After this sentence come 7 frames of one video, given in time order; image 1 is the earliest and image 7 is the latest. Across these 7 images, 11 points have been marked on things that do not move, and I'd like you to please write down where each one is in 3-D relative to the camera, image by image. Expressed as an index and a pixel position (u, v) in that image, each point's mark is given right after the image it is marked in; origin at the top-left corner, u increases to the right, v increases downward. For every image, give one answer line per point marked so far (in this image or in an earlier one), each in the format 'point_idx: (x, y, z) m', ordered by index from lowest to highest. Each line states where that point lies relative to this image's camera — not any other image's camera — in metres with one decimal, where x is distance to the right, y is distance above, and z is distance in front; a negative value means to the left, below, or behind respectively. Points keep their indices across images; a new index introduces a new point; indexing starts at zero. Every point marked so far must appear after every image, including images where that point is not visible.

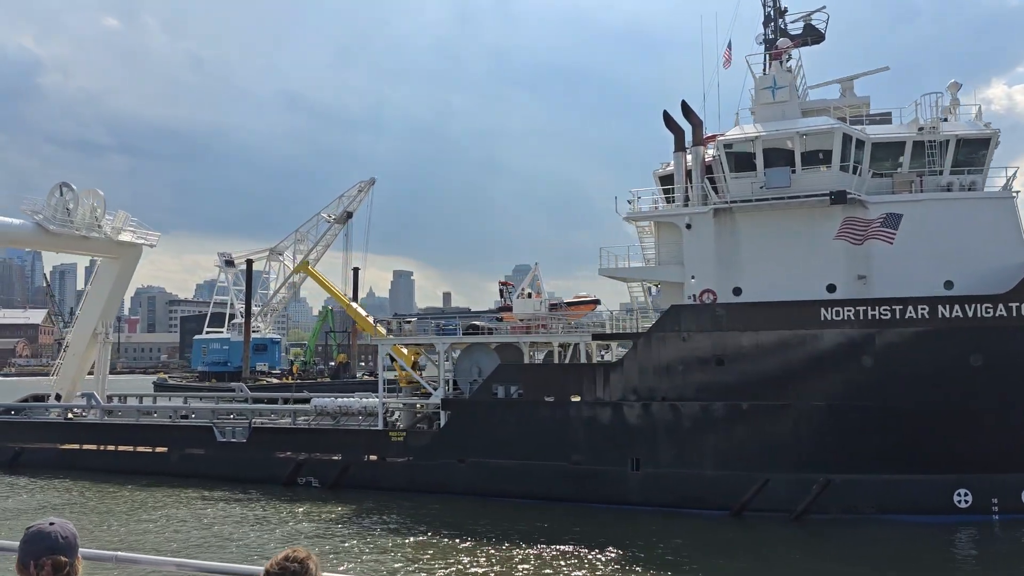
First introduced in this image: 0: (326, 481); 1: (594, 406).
0: (-3.4, -3.5, +15.3) m
1: (+1.3, -1.9, +13.4) m
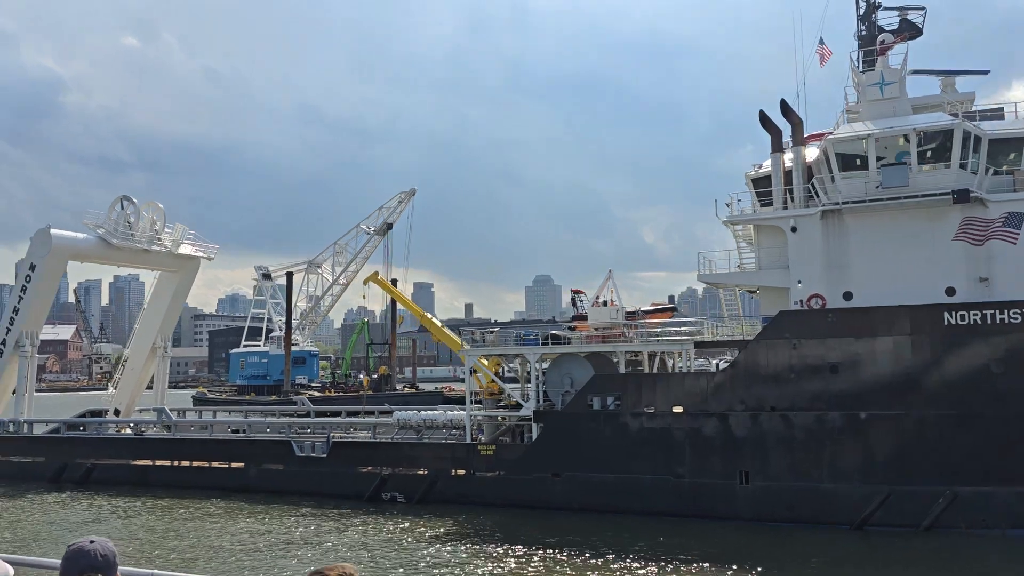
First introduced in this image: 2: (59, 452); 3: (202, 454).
0: (-1.8, -3.7, +14.9) m
1: (+2.9, -2.0, +12.9) m
2: (-10.1, -3.7, +18.6) m
3: (-6.3, -3.4, +17.1) m
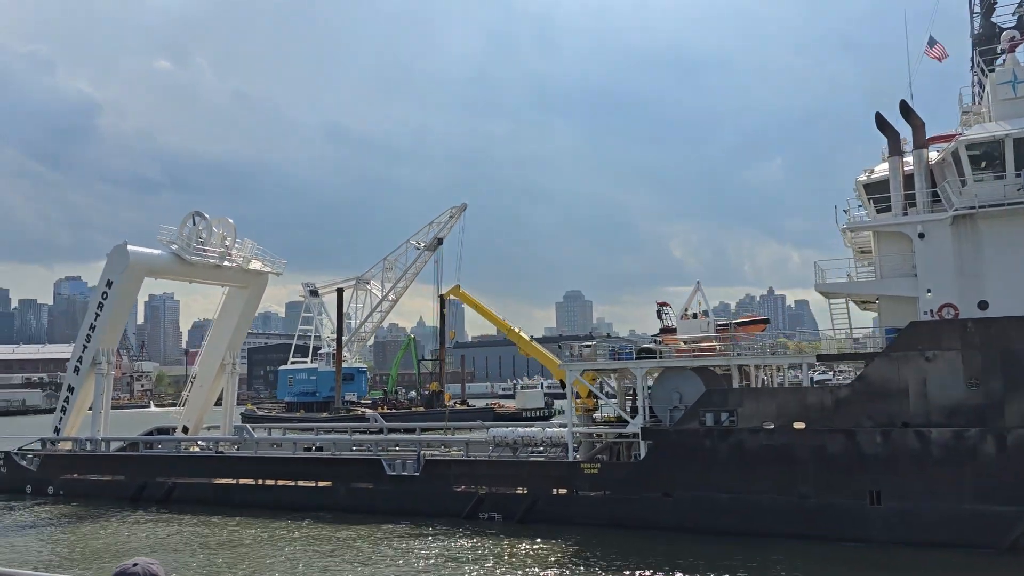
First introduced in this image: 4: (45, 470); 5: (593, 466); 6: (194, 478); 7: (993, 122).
0: (0.0, -3.9, +14.4) m
1: (+4.6, -2.1, +12.3) m
2: (-8.2, -4.0, +18.4) m
3: (-4.5, -3.7, +16.7) m
4: (-11.0, -4.3, +19.6) m
5: (+1.4, -3.0, +13.9) m
6: (-6.8, -4.0, +17.7) m
7: (+7.1, +2.4, +12.3) m
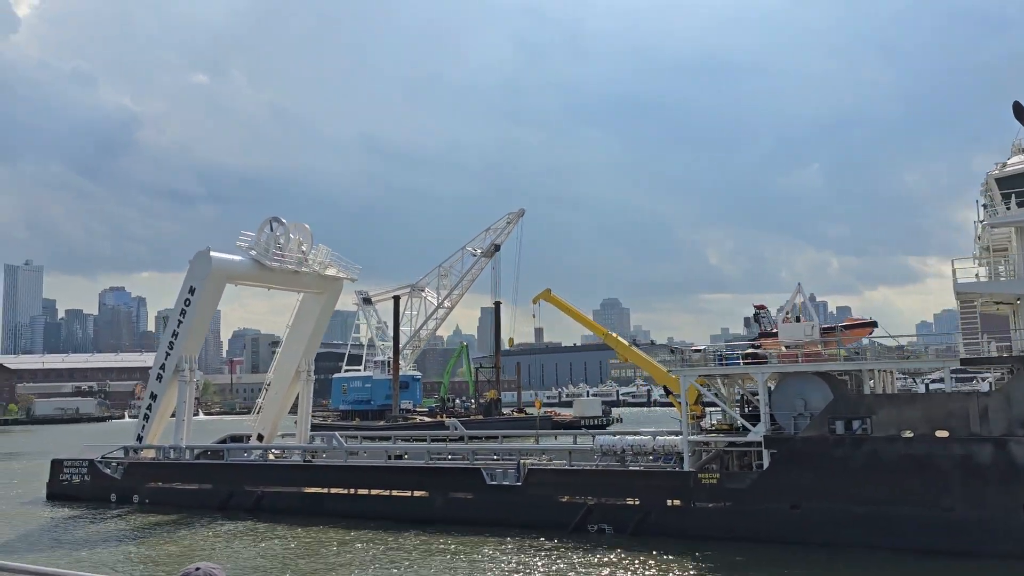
0: (+1.8, -4.0, +13.8) m
1: (+6.3, -2.1, +11.5) m
2: (-6.2, -4.2, +18.1) m
3: (-2.6, -3.8, +16.3) m
4: (-8.9, -4.5, +19.5) m
5: (+3.2, -3.0, +13.3) m
6: (-4.8, -4.2, +17.4) m
7: (+8.8, +2.5, +11.5) m
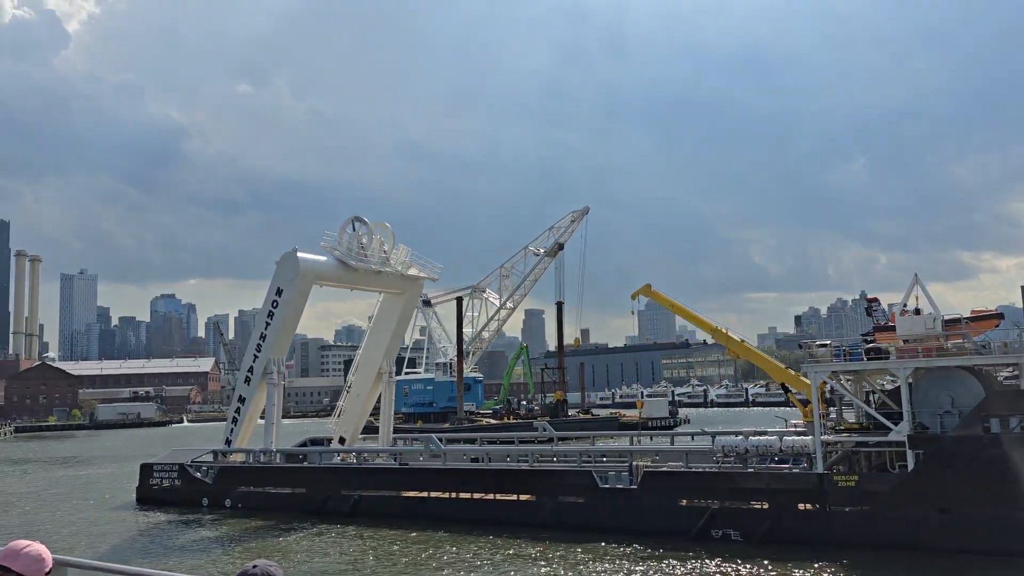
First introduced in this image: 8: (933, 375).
0: (+3.7, -3.9, +13.1) m
1: (+8.1, -1.9, +10.6) m
2: (-4.0, -4.2, +17.8) m
3: (-0.5, -3.7, +15.8) m
4: (-6.7, -4.5, +19.3) m
5: (+5.0, -2.9, +12.5) m
6: (-2.7, -4.1, +17.0) m
7: (+10.5, +2.7, +10.4) m
8: (+6.3, -1.3, +12.6) m
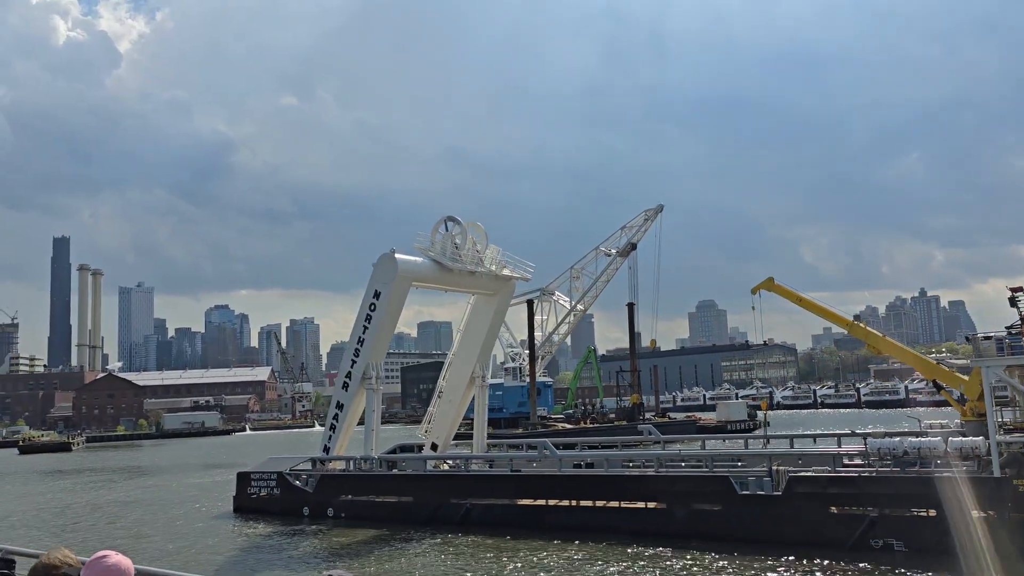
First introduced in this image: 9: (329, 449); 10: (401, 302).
0: (+5.8, -3.7, +12.0) m
1: (+10.0, -1.7, +9.3) m
2: (-1.7, -4.2, +17.1) m
3: (+1.7, -3.7, +15.0) m
4: (-4.3, -4.6, +18.8) m
5: (+7.1, -2.7, +11.4) m
6: (-0.4, -4.1, +16.3) m
7: (+12.3, +3.0, +9.1) m
8: (+8.3, -1.1, +11.4) m
9: (-4.3, -3.8, +19.7) m
10: (-2.6, -0.3, +19.2) m
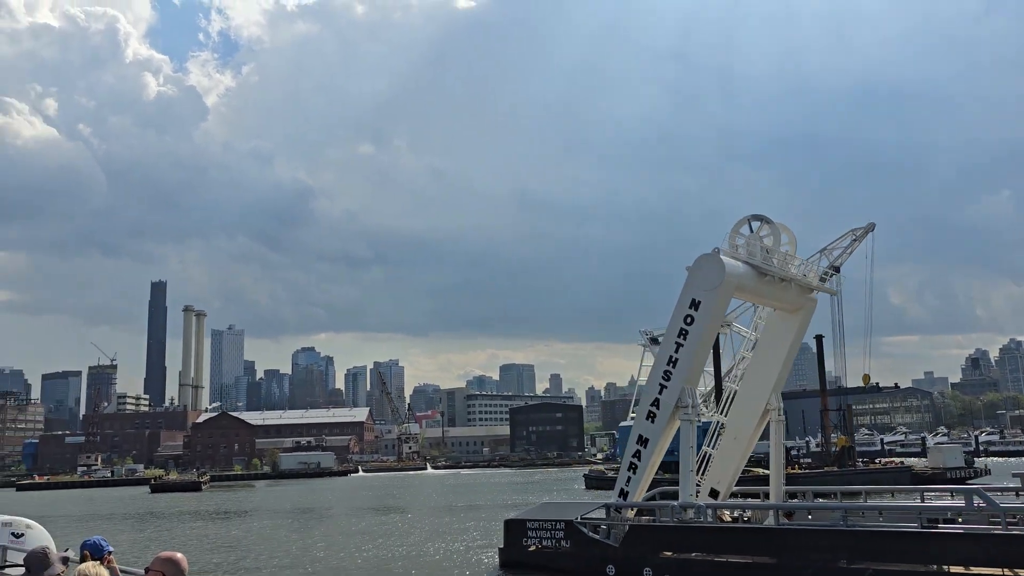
0: (+11.7, -3.4, +7.7) m
1: (+15.6, -1.3, +4.7) m
2: (+4.7, -4.2, +13.4) m
3: (+7.9, -3.6, +11.0) m
4: (+2.2, -4.7, +15.2) m
5: (+12.9, -2.4, +7.0) m
6: (+5.9, -4.1, +12.4) m
7: (+17.9, +3.4, +4.6) m
8: (+14.1, -0.8, +7.0) m
9: (+2.2, -4.0, +16.1) m
10: (+3.9, -0.5, +15.7) m
